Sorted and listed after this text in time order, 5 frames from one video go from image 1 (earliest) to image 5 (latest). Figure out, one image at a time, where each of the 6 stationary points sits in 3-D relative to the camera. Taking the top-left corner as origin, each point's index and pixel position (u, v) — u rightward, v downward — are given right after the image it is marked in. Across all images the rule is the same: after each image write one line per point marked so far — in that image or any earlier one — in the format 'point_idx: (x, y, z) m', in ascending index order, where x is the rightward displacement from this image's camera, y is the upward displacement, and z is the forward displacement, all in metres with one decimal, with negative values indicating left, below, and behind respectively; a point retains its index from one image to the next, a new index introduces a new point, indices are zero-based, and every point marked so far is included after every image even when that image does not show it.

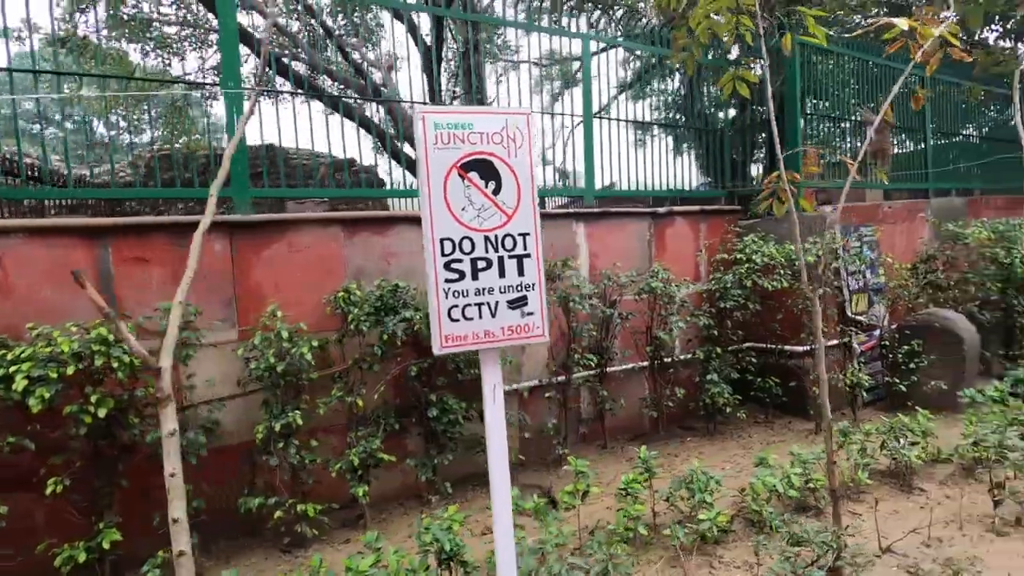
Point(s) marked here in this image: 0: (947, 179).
0: (+6.3, +1.6, +7.8) m
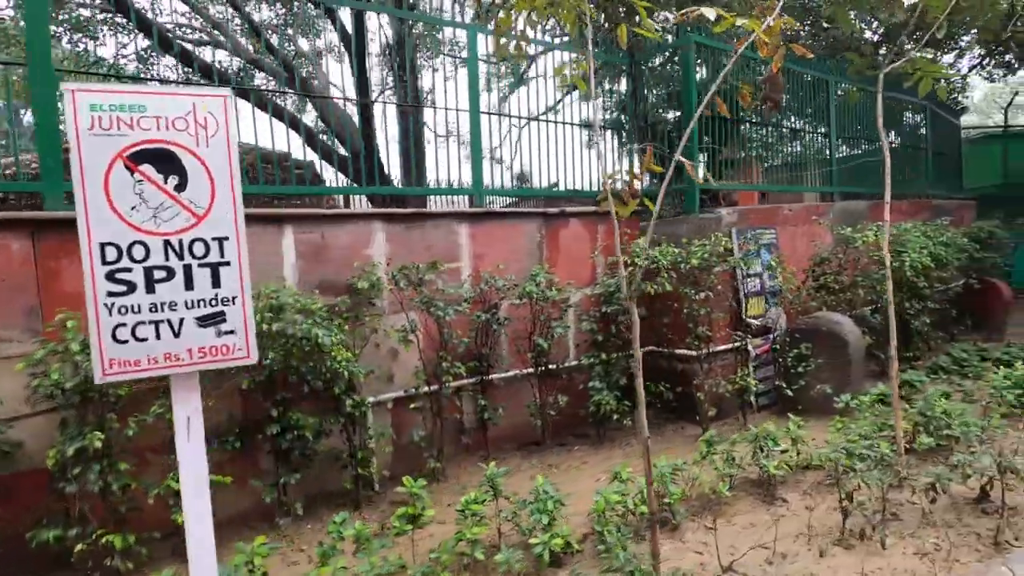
0: (+5.0, +1.6, +7.9) m
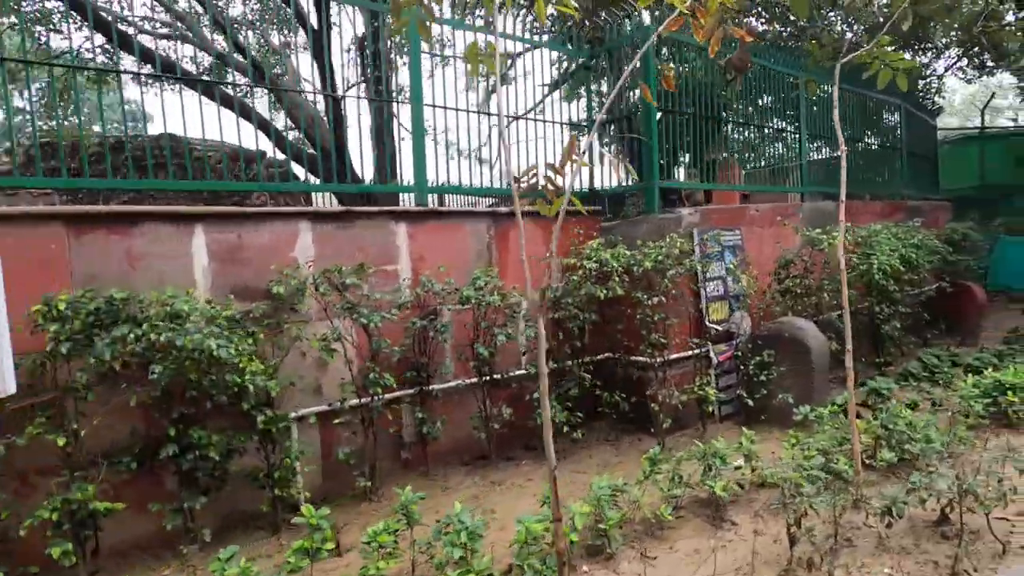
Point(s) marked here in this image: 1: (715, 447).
0: (+4.5, +1.5, +7.7) m
1: (+1.4, -1.1, +3.7) m
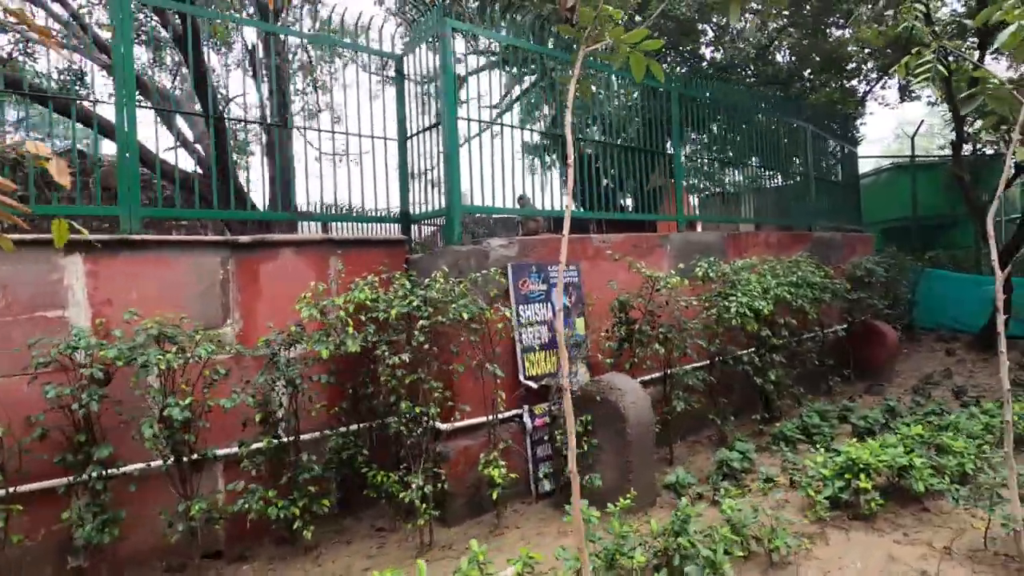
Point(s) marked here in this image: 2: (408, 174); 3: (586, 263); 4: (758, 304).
0: (+2.5, +1.0, +6.8) m
1: (-0.5, -1.4, +2.6) m
2: (-1.0, +1.1, +5.3) m
3: (+0.7, +0.2, +5.1) m
4: (+2.4, -0.2, +5.1) m
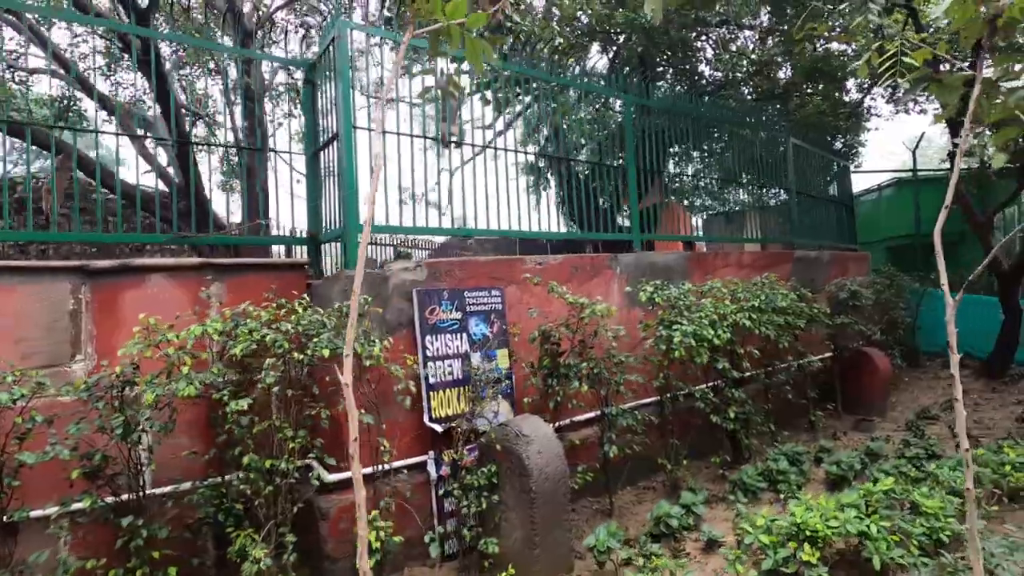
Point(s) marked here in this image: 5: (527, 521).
0: (+1.8, +0.7, +6.3) m
1: (-1.3, -1.6, +2.0) m
2: (-1.7, +0.9, +4.9) m
3: (0.0, 0.0, +4.5) m
4: (+1.7, -0.4, +4.5) m
5: (+0.1, -1.5, +3.4) m
